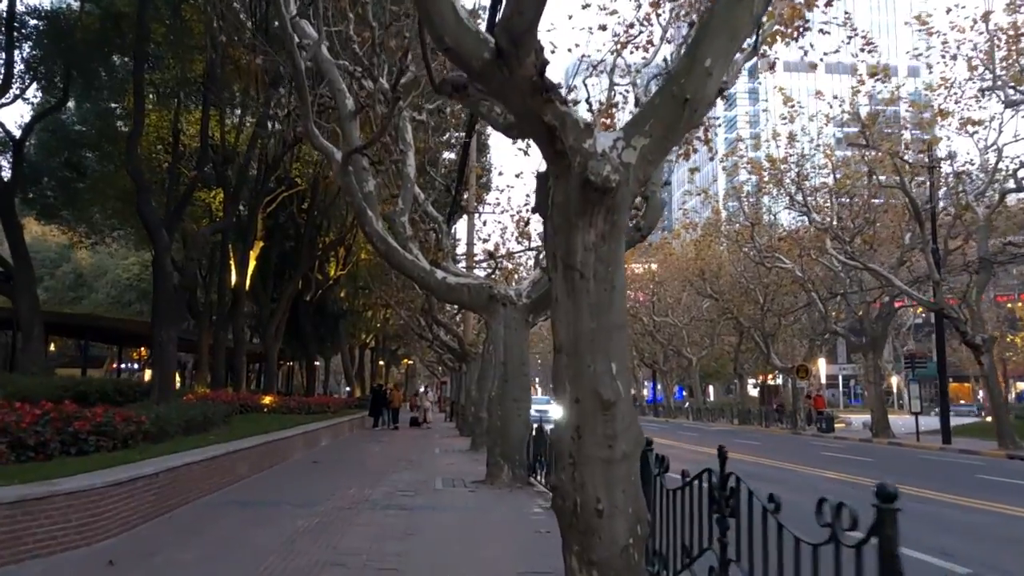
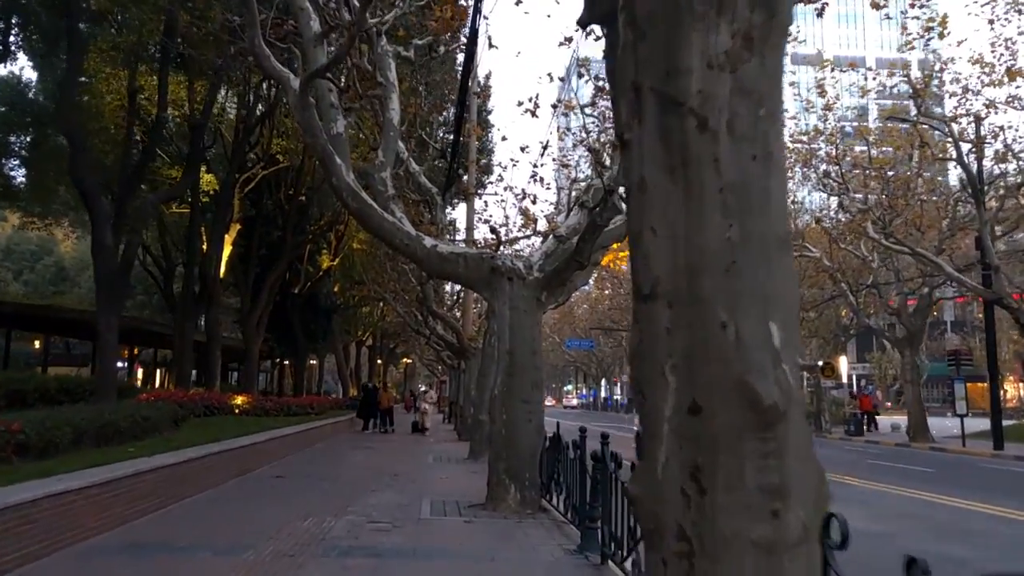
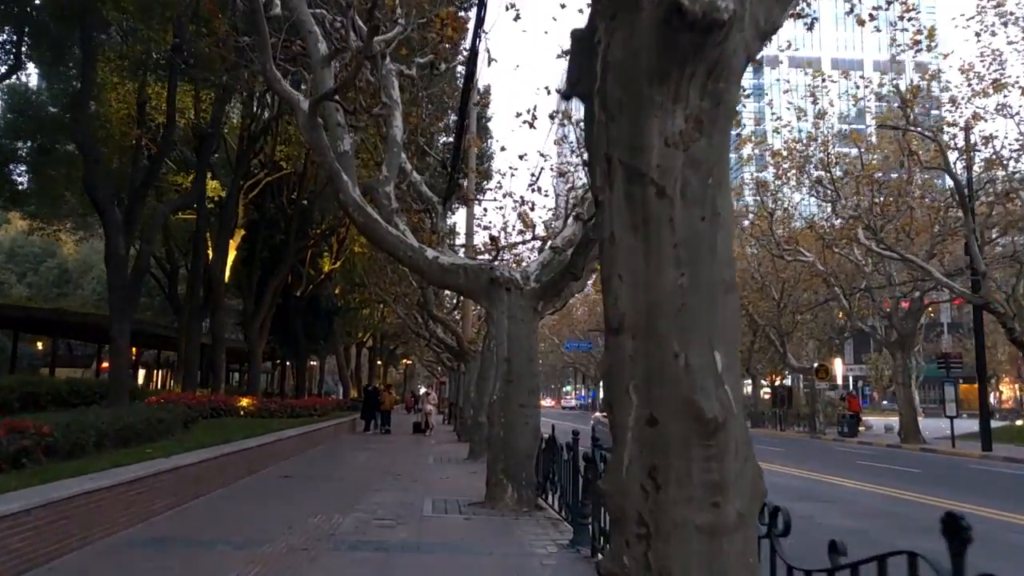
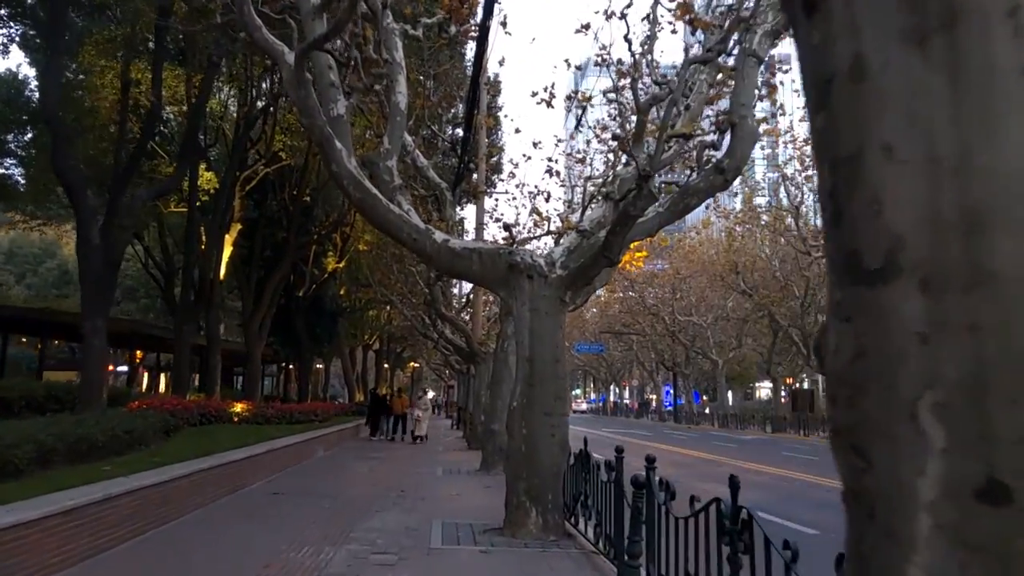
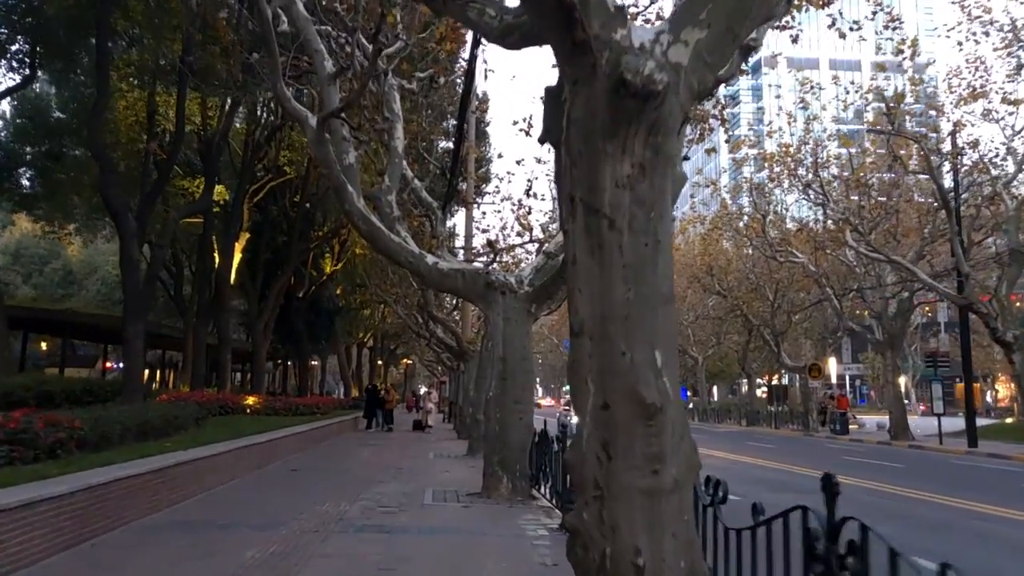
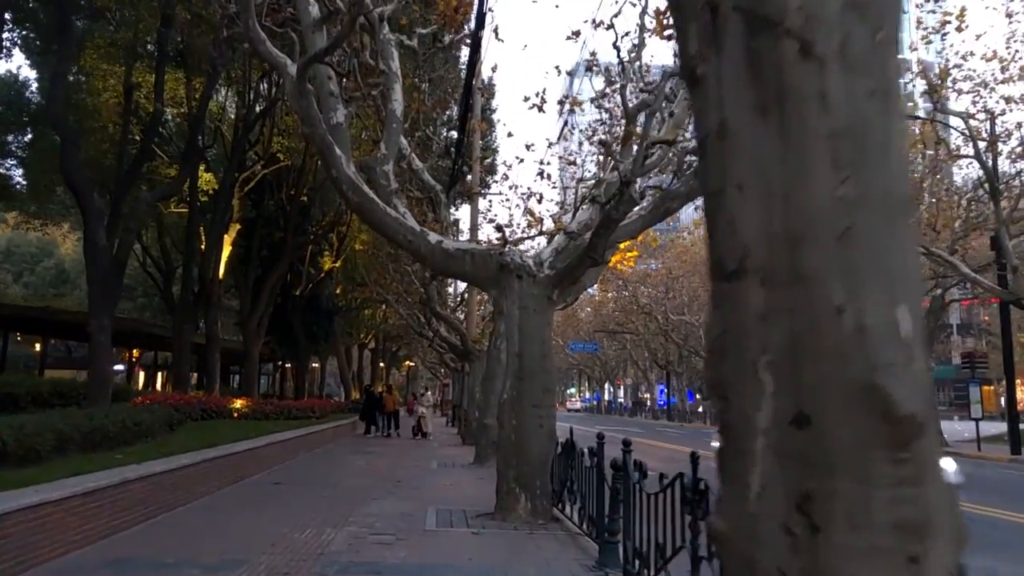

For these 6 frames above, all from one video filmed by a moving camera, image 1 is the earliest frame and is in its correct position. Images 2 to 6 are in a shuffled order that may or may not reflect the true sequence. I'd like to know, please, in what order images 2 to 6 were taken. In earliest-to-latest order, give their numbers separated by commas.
5, 3, 2, 6, 4
